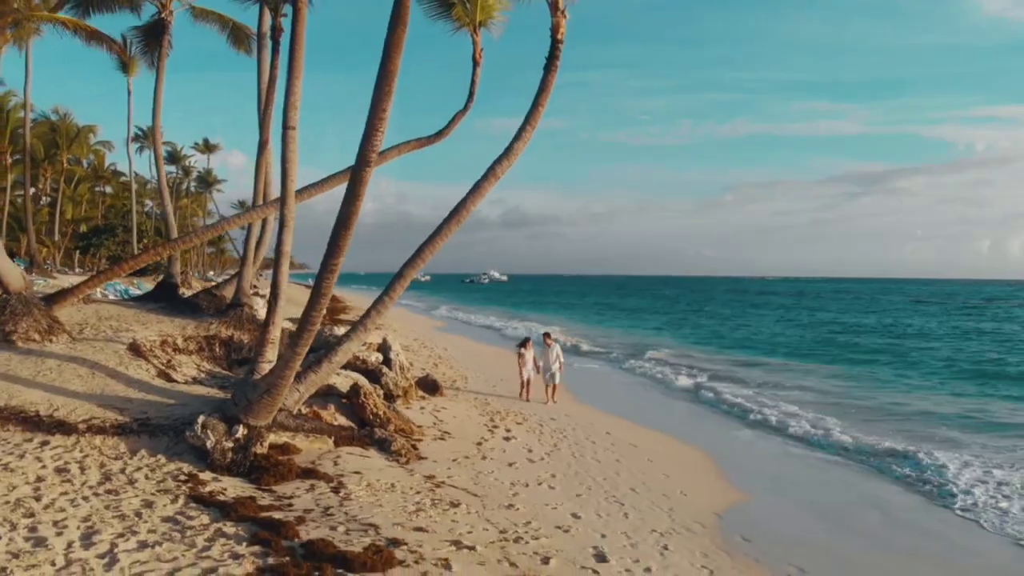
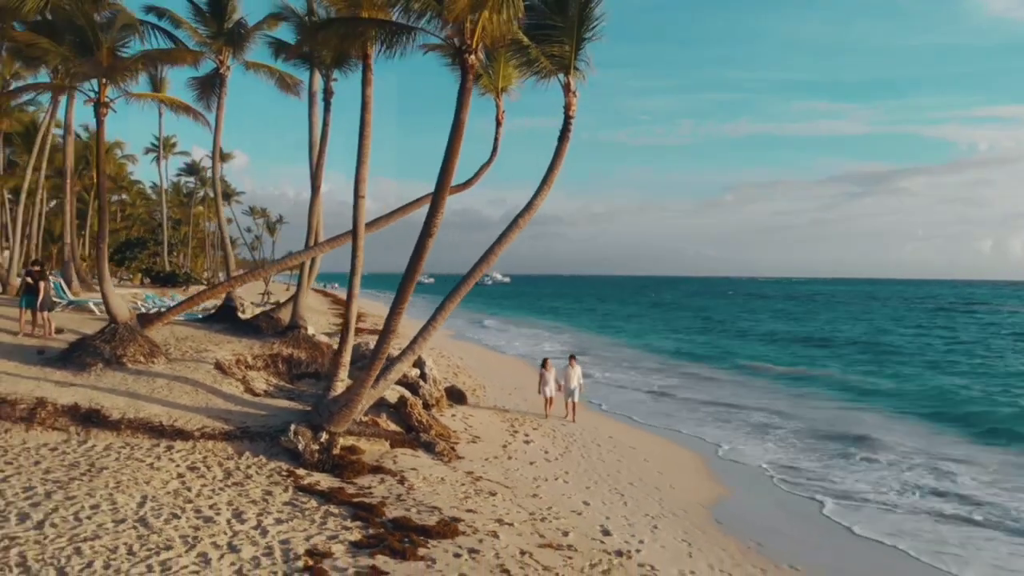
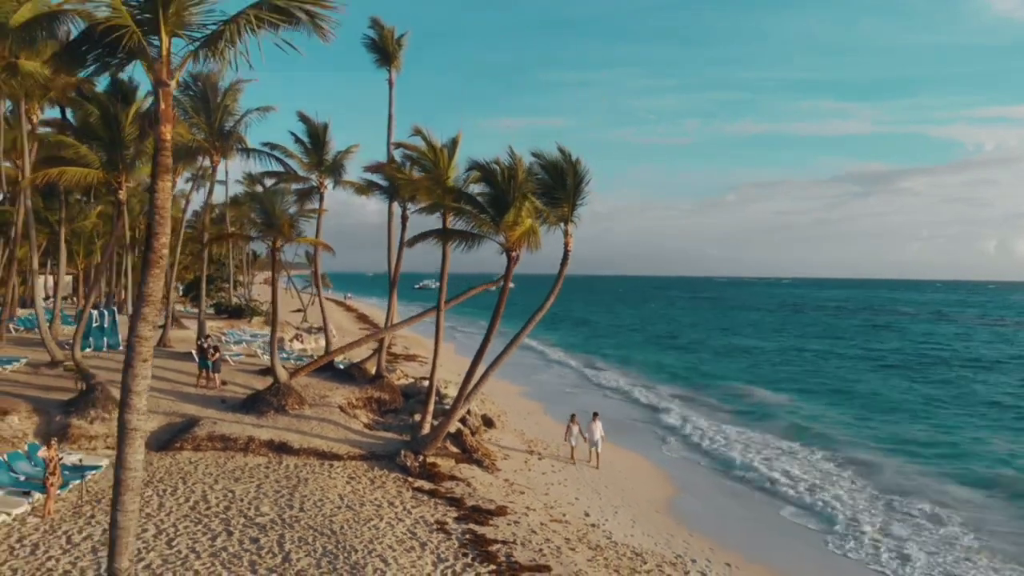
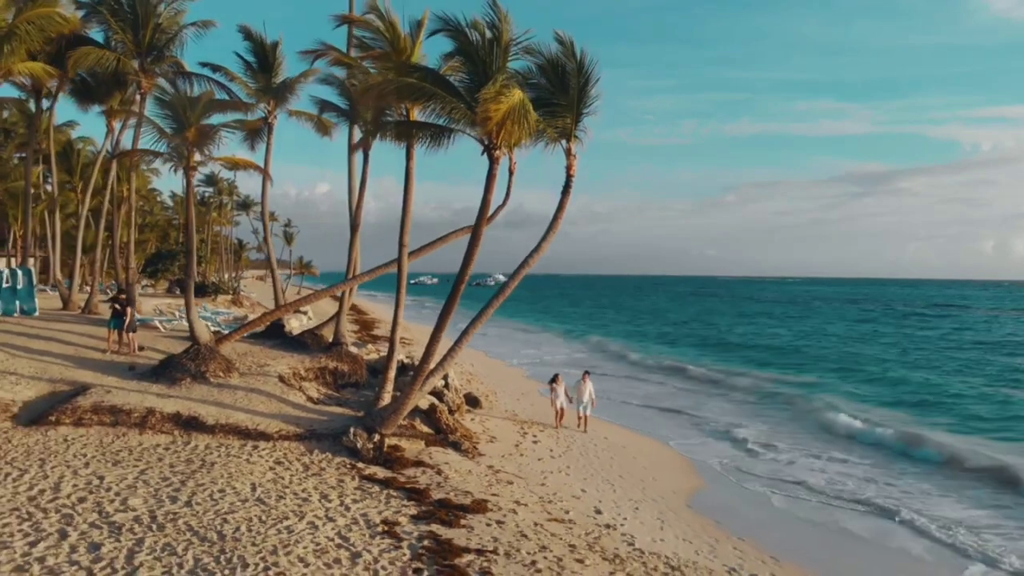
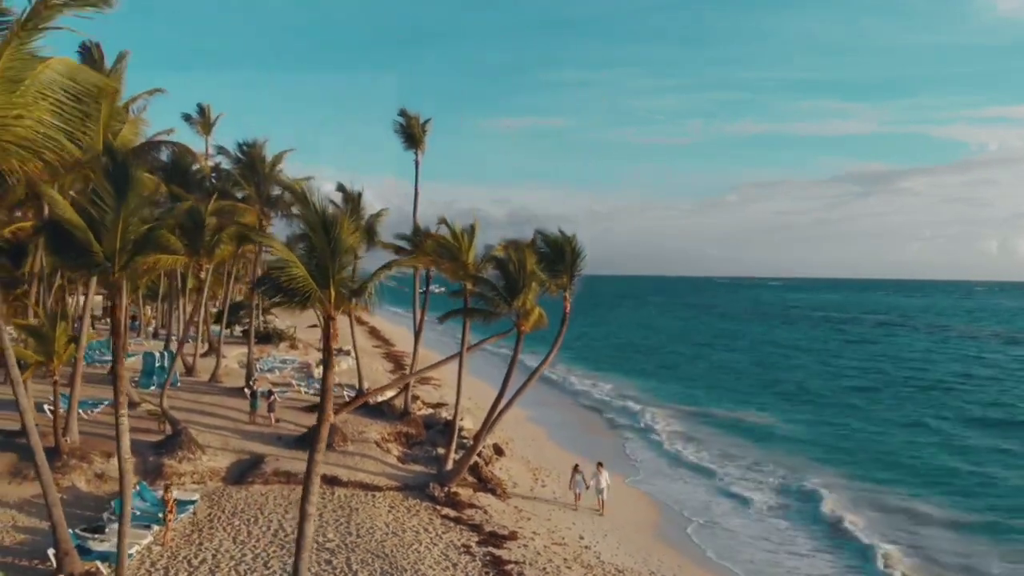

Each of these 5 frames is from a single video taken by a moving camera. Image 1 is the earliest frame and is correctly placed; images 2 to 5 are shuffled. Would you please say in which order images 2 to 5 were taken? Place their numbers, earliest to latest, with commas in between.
2, 4, 3, 5
